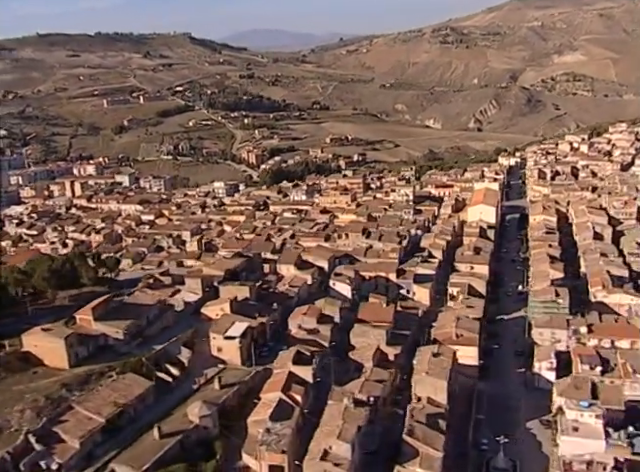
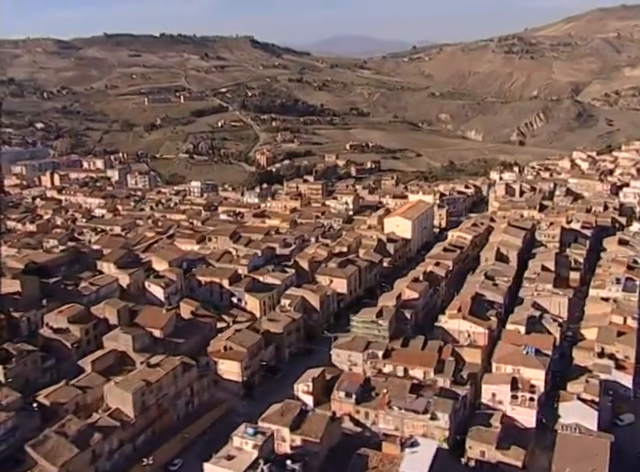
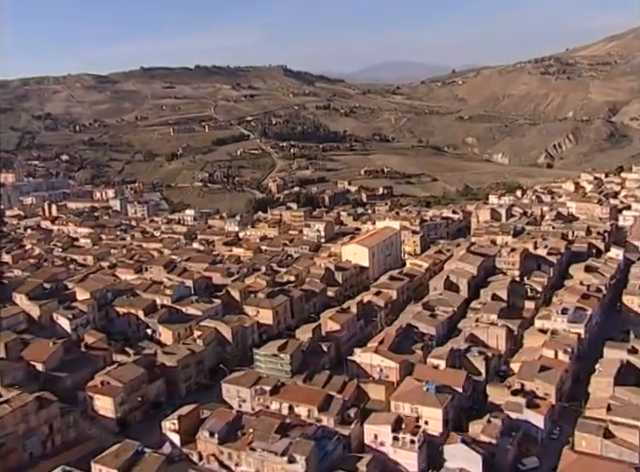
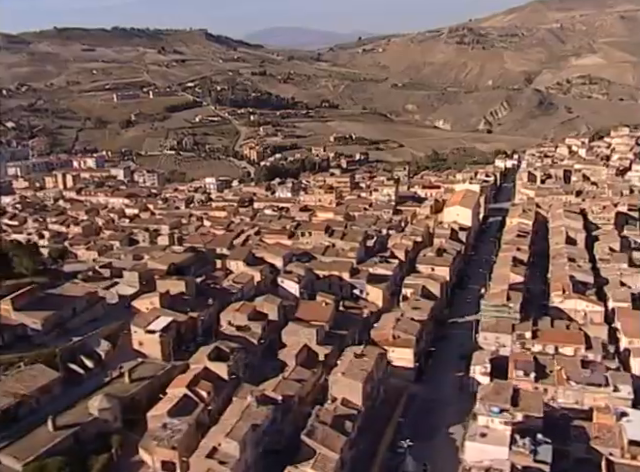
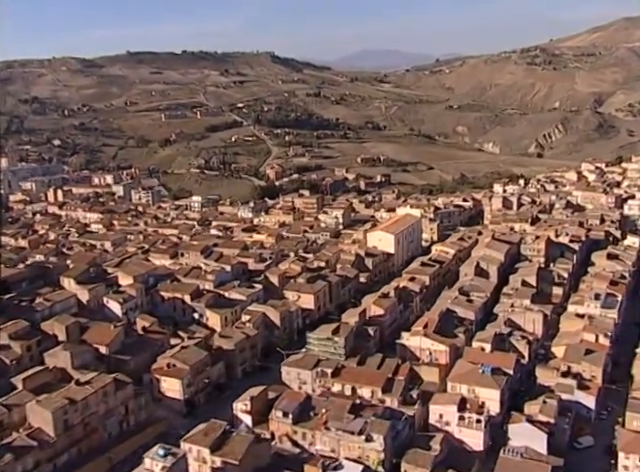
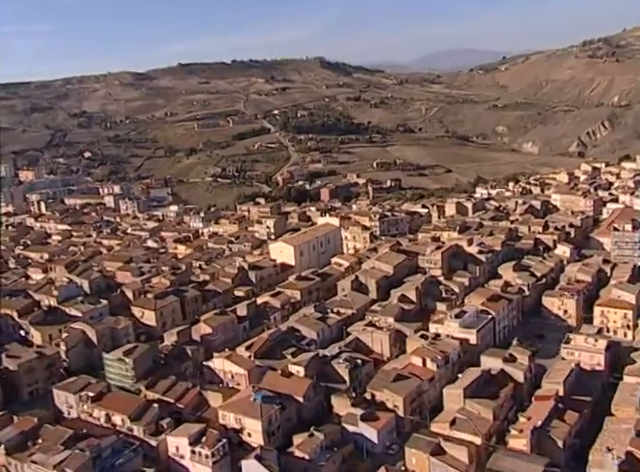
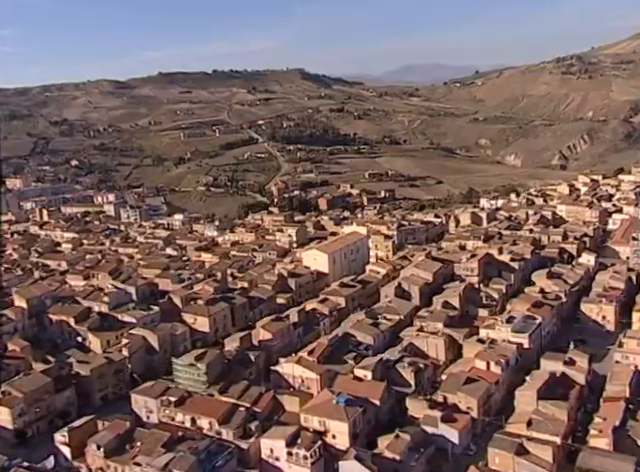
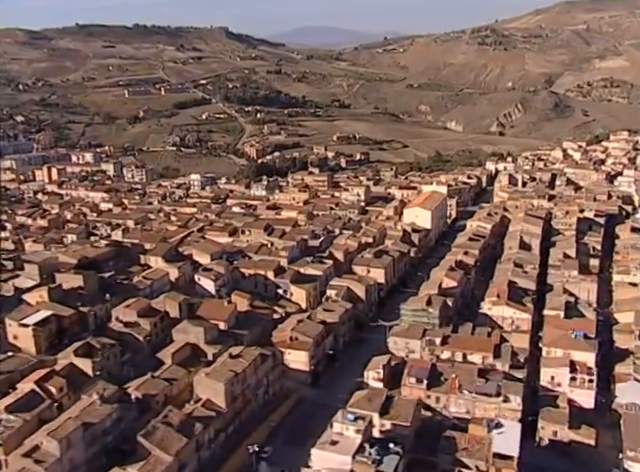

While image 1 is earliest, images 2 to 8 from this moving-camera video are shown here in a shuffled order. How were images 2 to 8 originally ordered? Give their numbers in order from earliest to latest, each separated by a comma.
4, 8, 2, 5, 3, 7, 6
